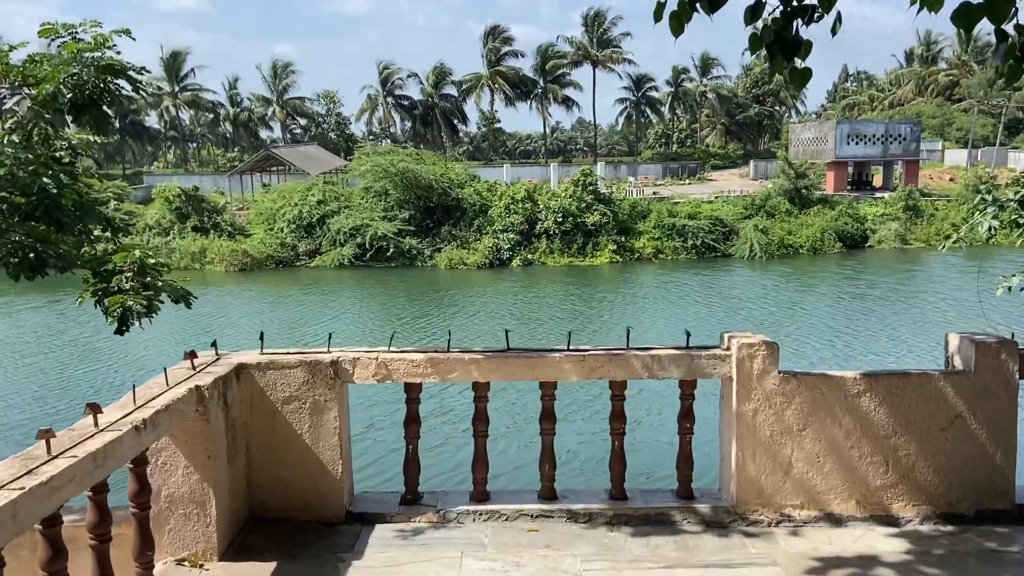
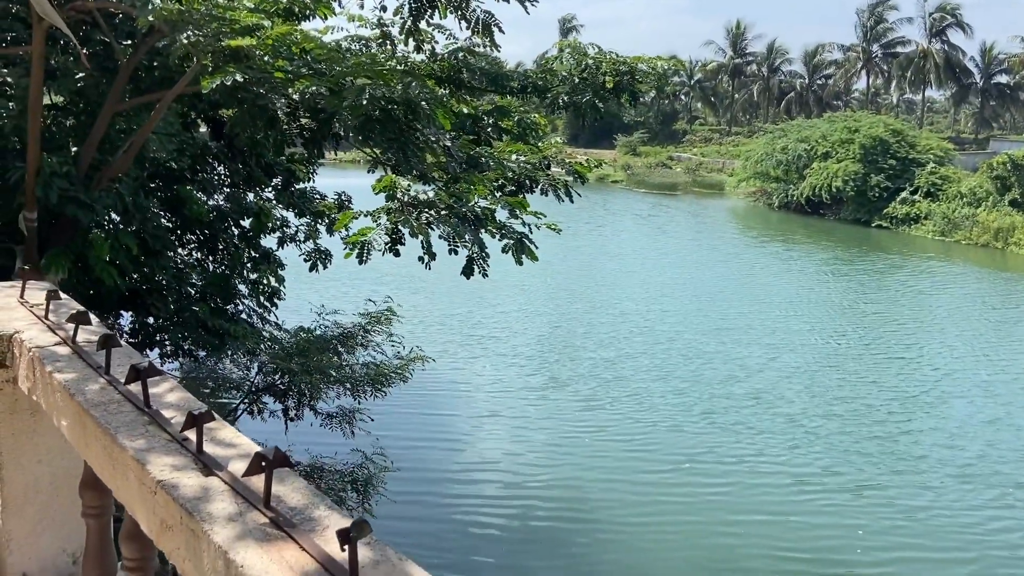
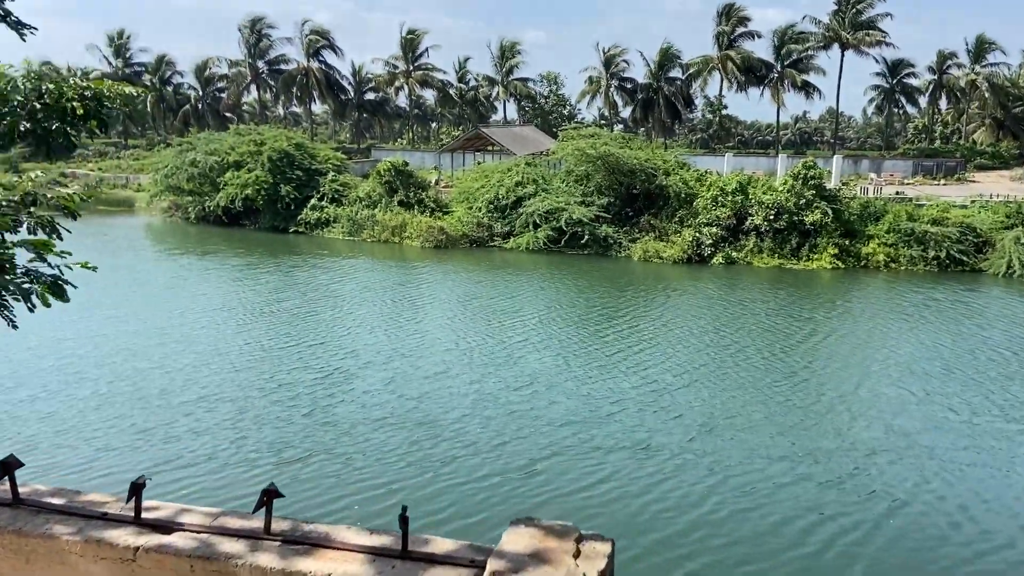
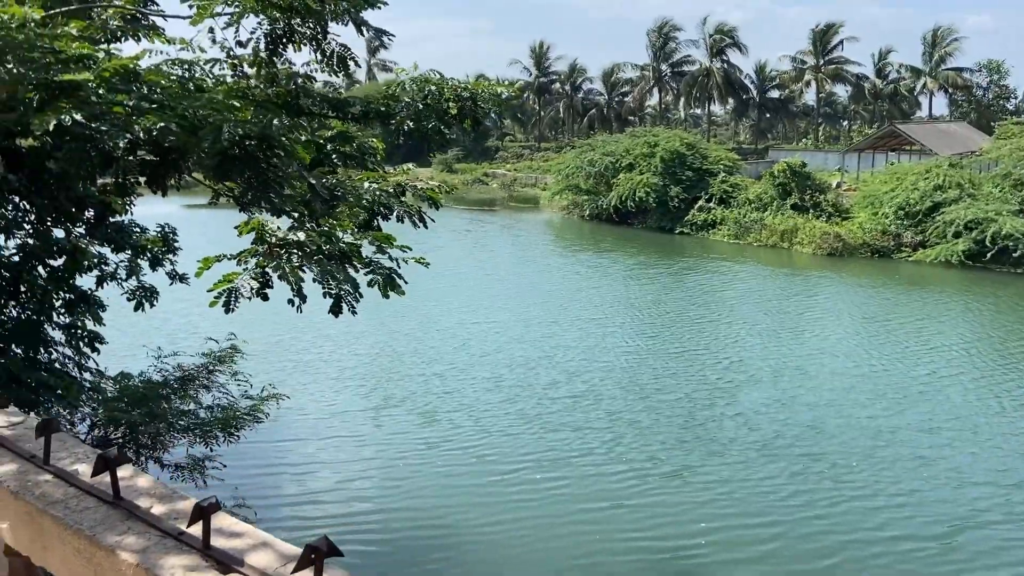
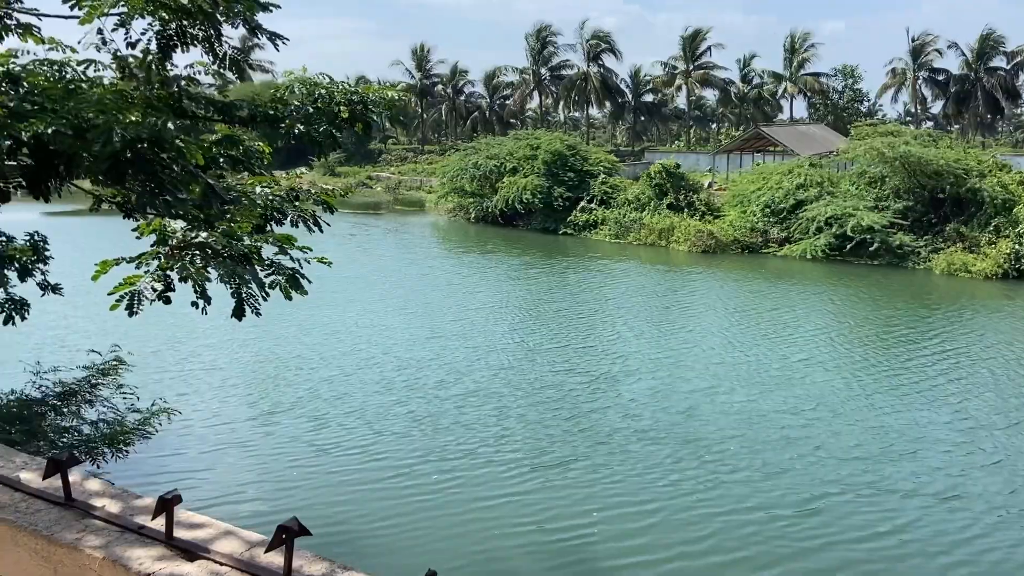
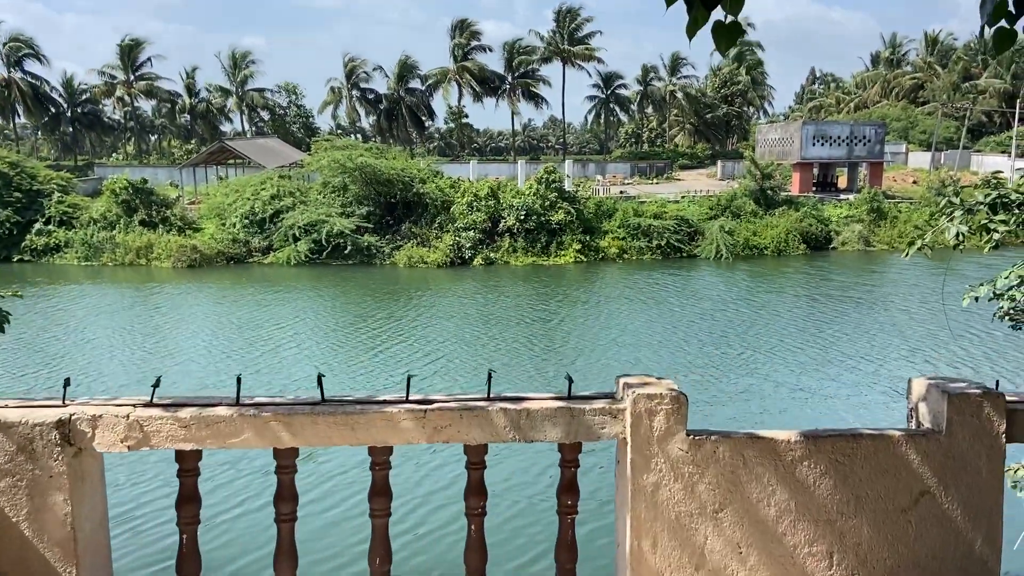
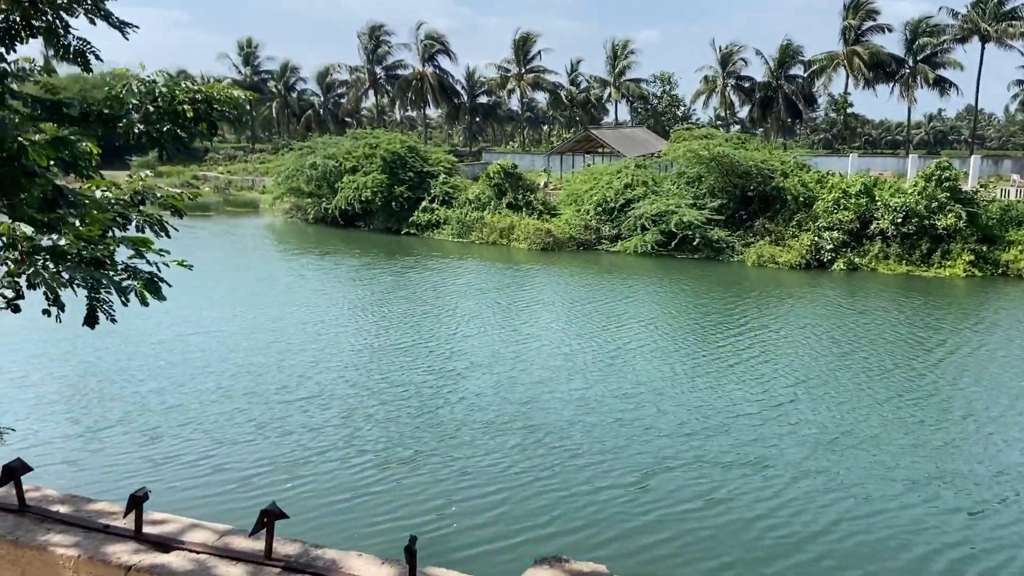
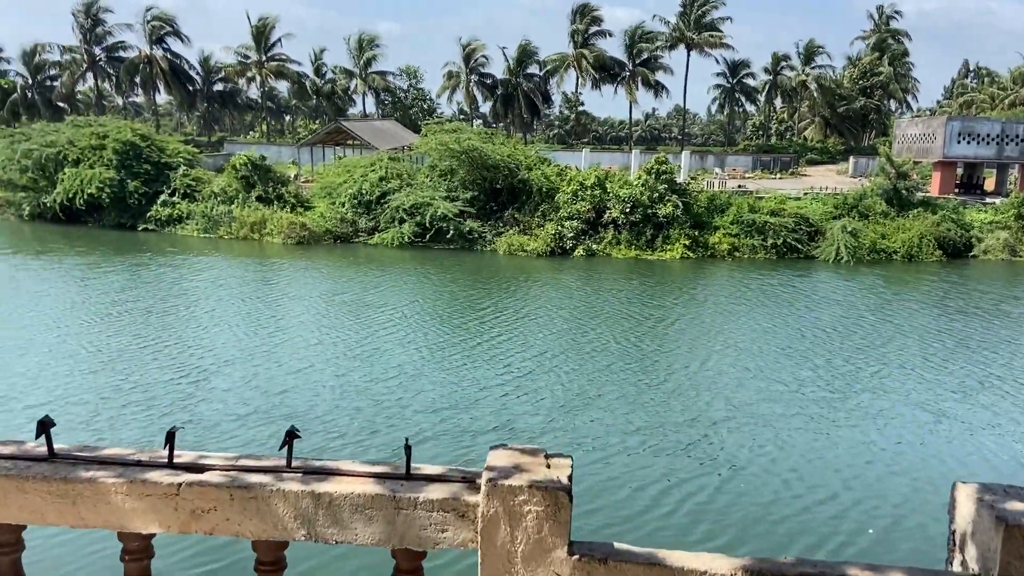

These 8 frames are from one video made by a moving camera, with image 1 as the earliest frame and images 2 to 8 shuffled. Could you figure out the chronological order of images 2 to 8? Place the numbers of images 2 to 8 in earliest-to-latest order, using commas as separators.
6, 8, 3, 7, 5, 4, 2
